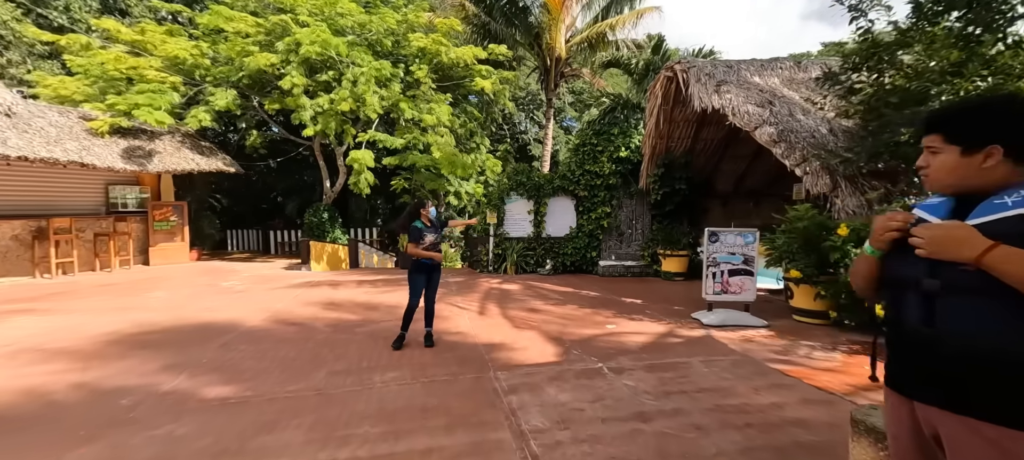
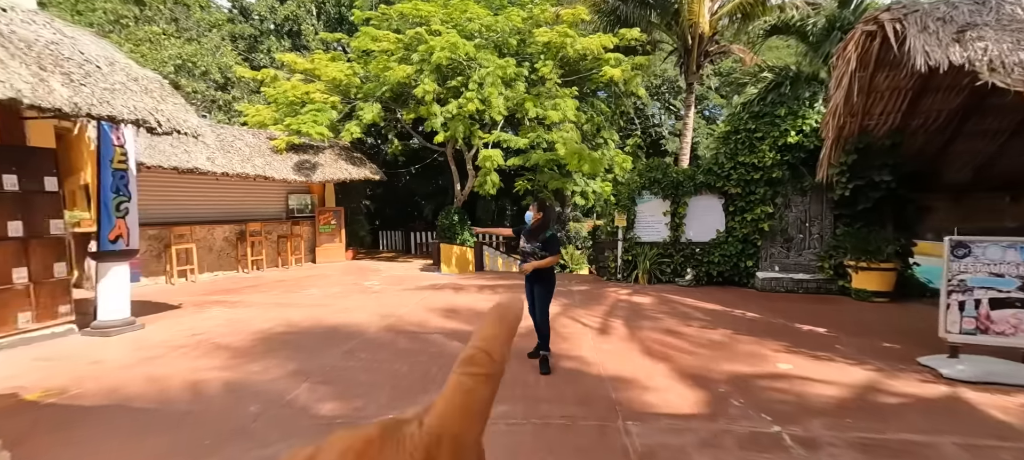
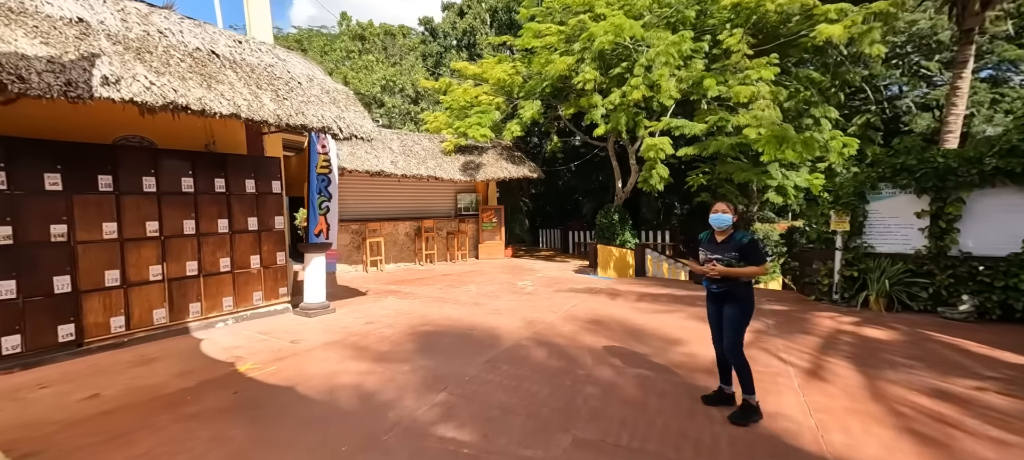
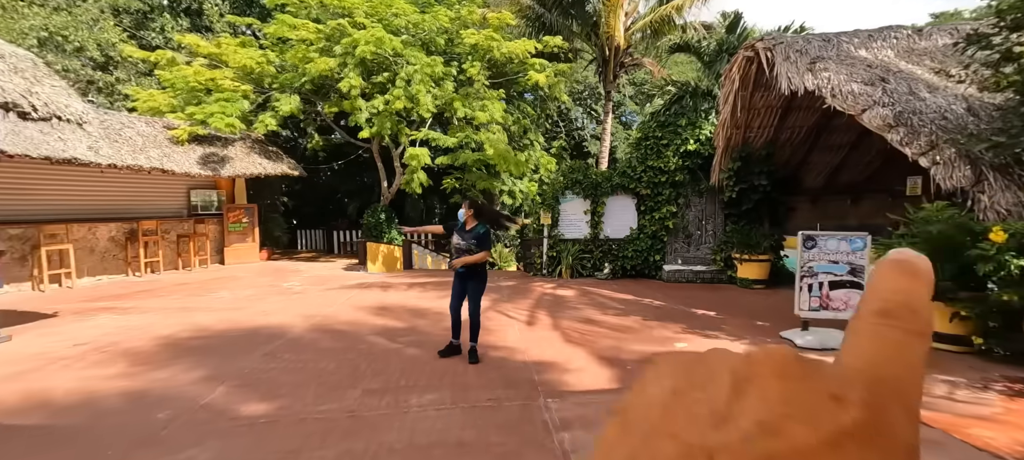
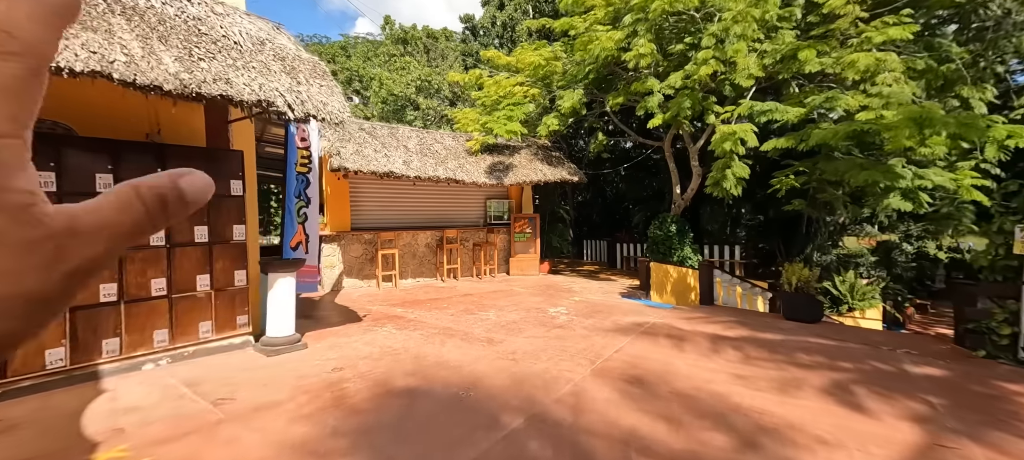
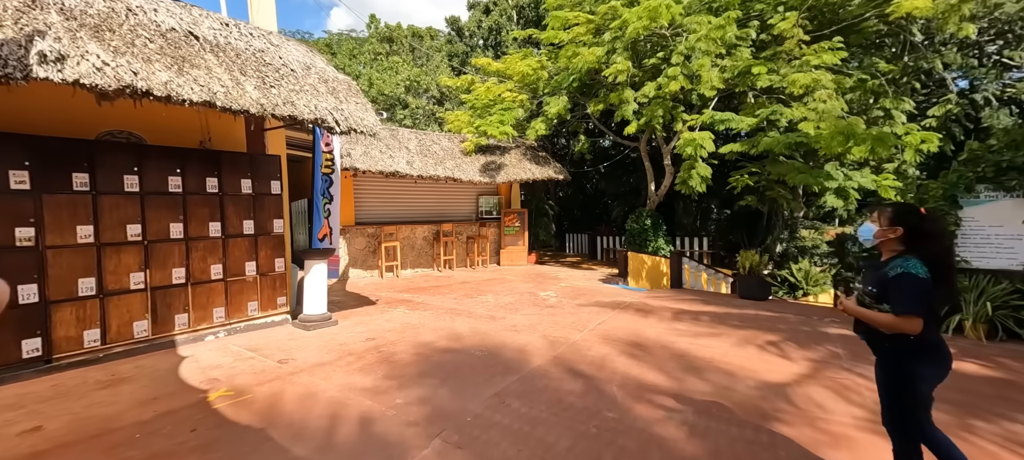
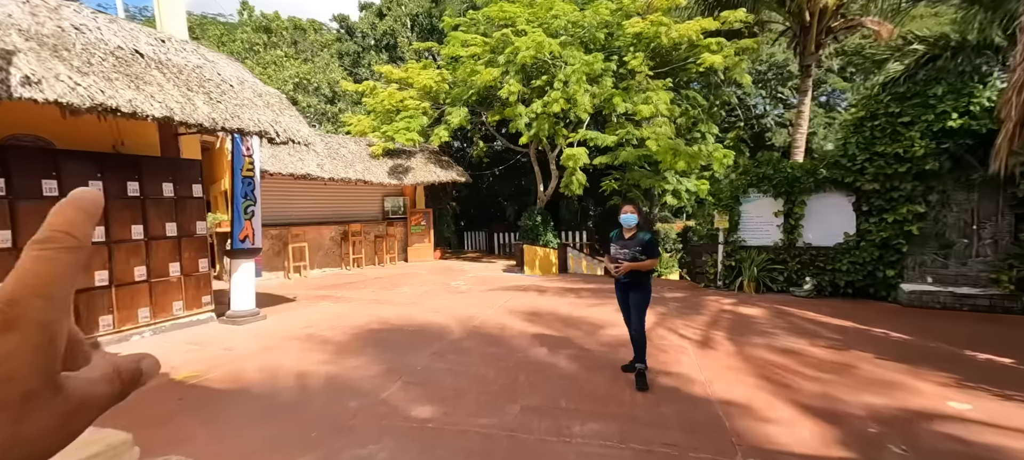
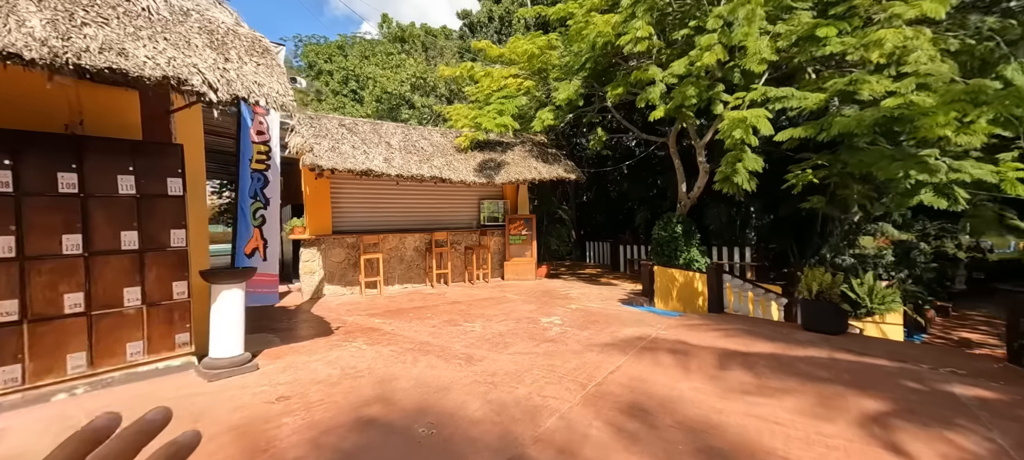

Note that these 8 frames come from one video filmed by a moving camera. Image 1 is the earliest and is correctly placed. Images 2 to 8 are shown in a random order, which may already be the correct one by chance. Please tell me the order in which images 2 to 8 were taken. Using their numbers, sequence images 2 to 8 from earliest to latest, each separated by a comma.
4, 2, 7, 3, 6, 5, 8
